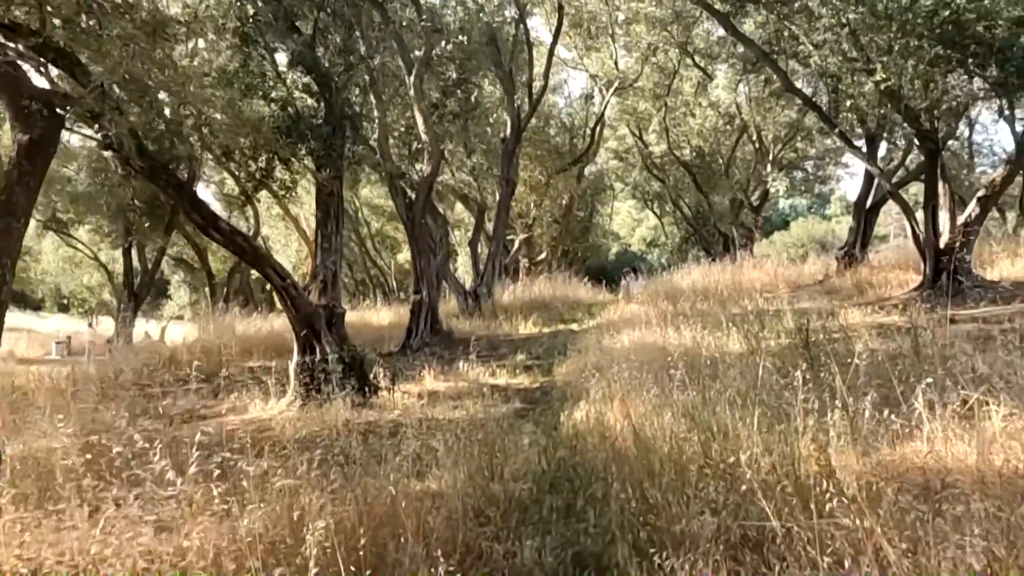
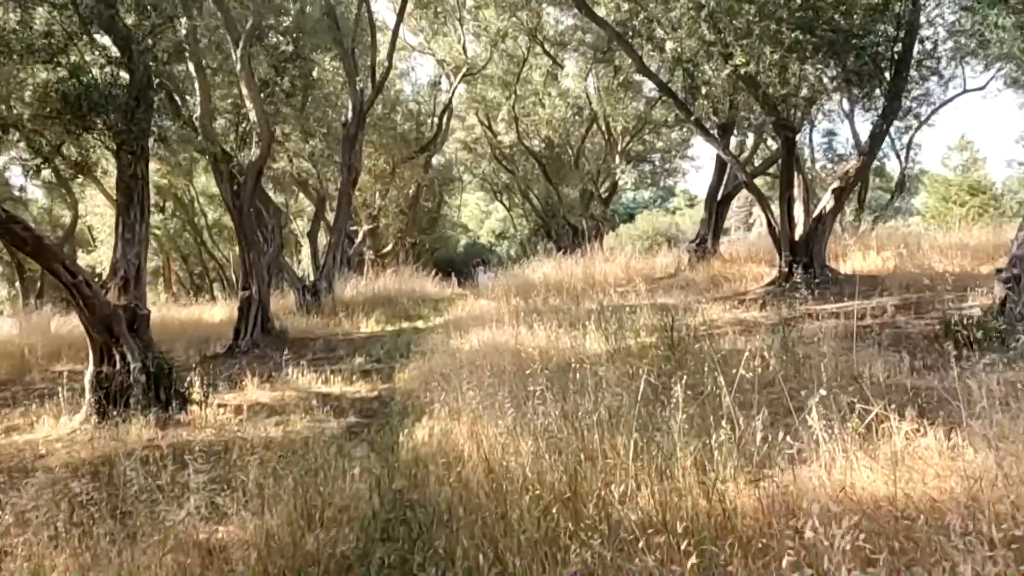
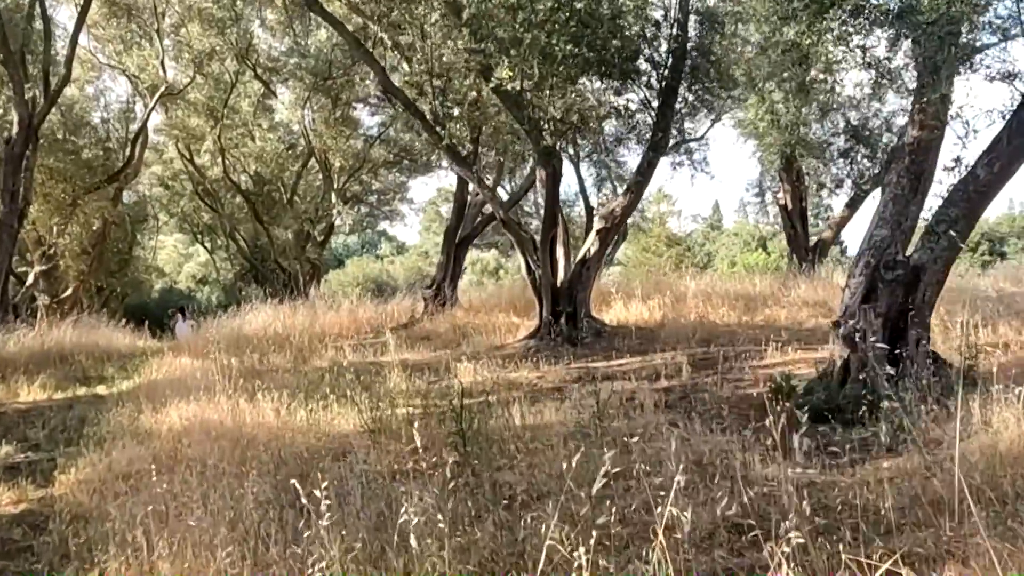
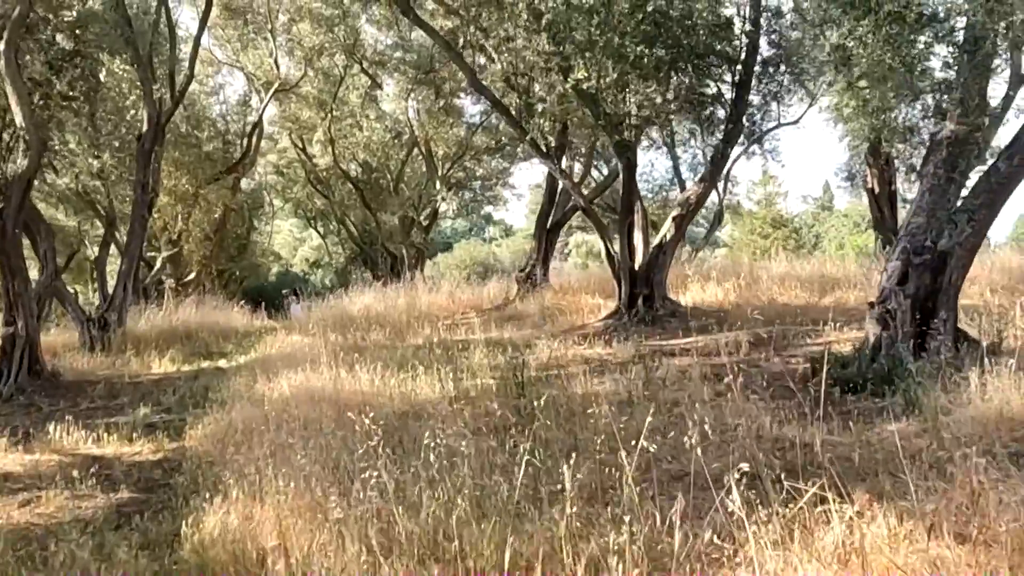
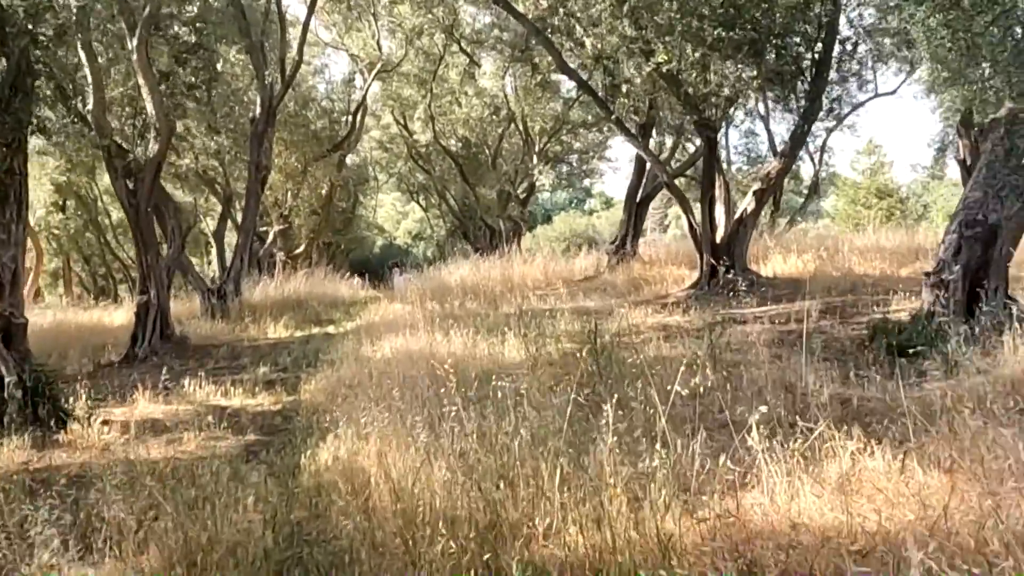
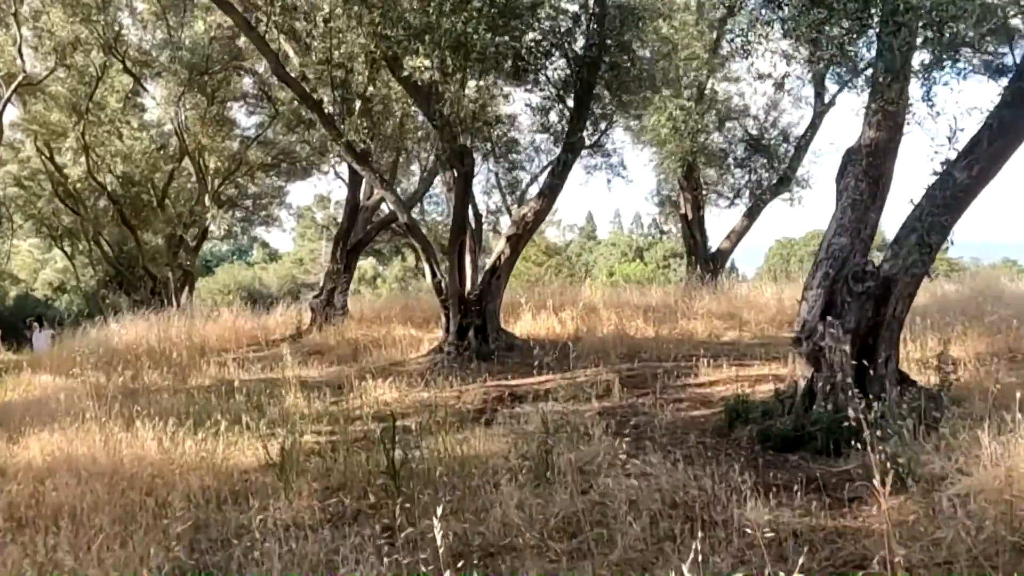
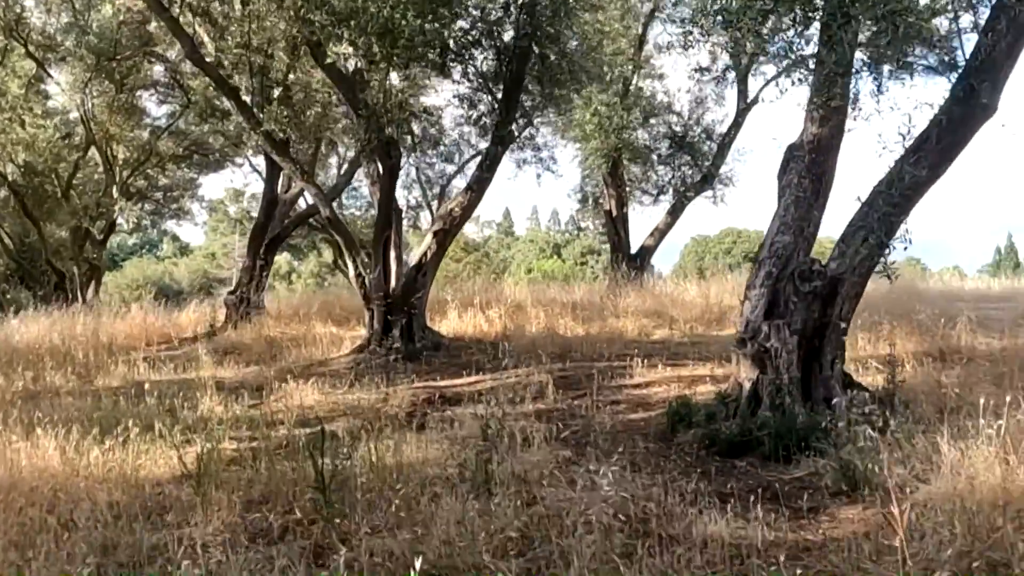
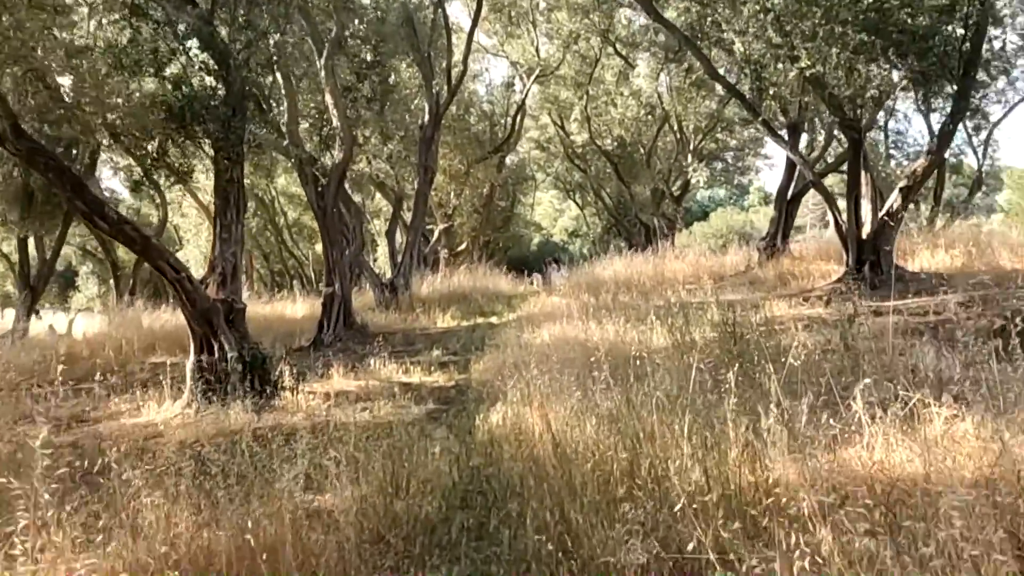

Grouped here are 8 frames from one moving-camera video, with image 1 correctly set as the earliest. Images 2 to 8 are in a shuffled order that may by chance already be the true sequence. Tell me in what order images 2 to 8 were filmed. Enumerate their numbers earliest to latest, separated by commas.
8, 2, 5, 4, 3, 6, 7
